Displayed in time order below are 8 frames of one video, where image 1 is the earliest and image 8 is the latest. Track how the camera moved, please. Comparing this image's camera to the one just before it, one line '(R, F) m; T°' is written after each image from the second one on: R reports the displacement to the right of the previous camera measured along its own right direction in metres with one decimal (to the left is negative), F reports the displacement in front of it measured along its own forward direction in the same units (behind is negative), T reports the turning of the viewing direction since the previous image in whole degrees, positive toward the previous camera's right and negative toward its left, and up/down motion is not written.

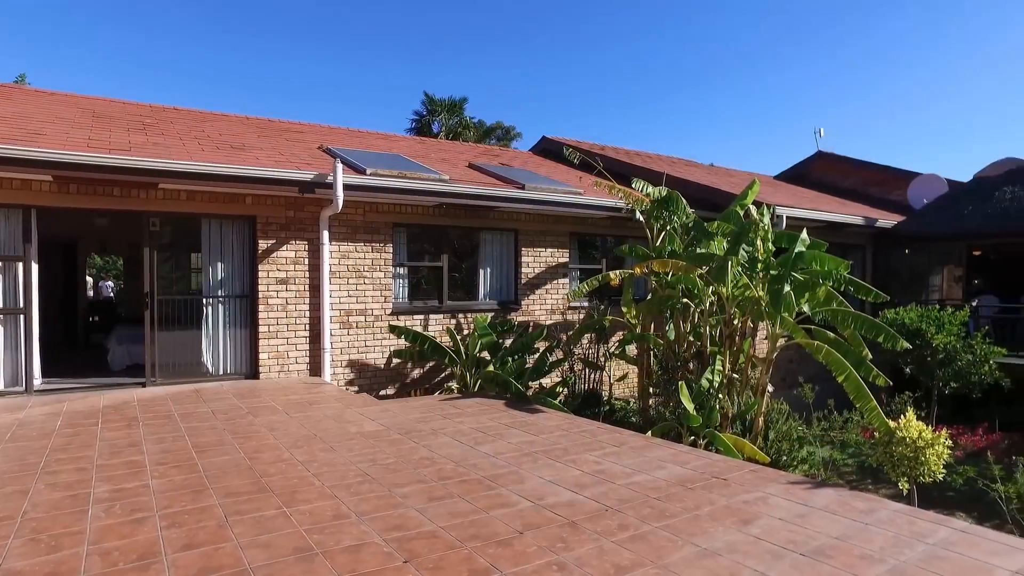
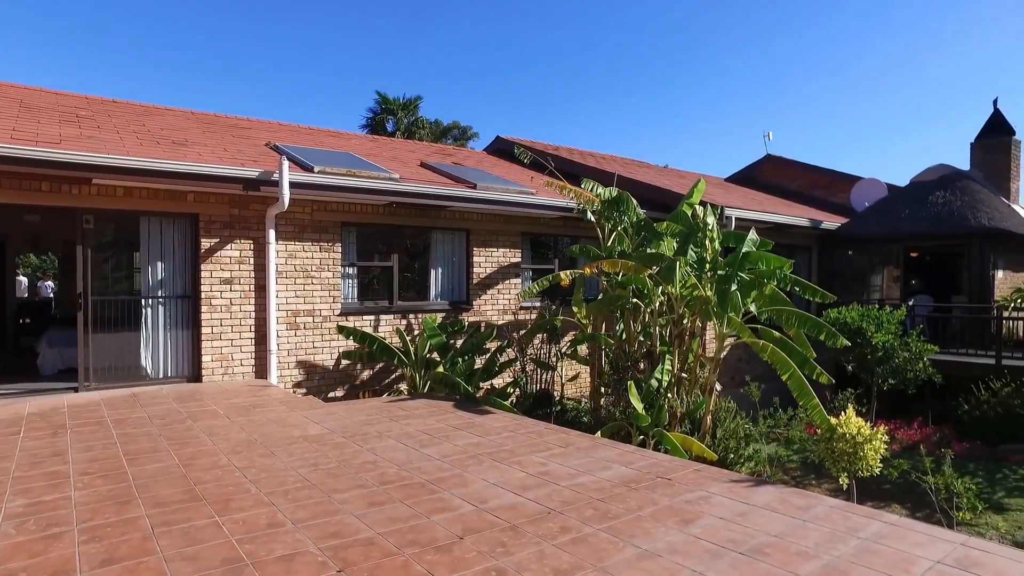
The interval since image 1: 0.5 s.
(+0.1, +0.1) m; +4°
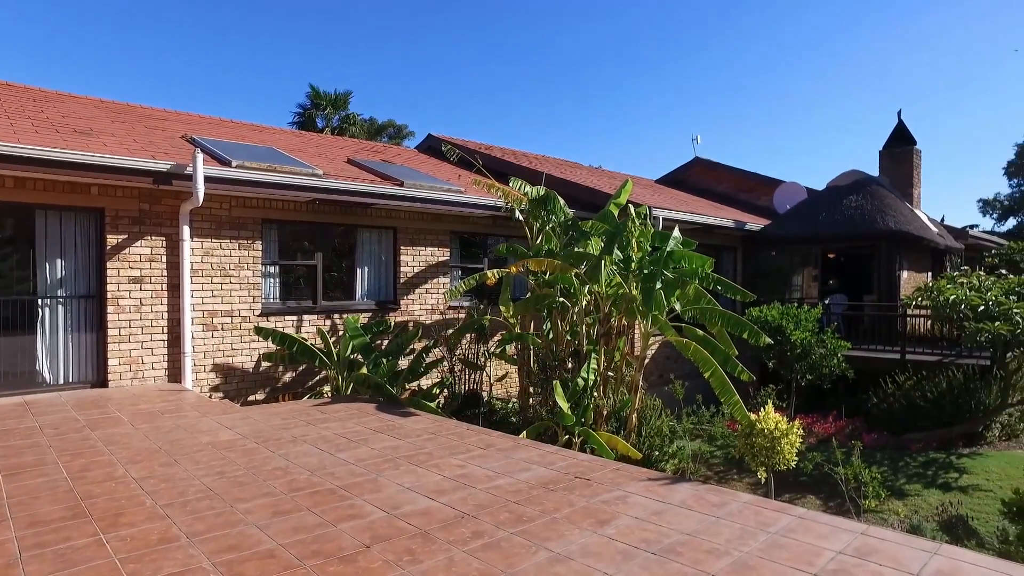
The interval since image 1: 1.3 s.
(+0.1, +0.1) m; +5°
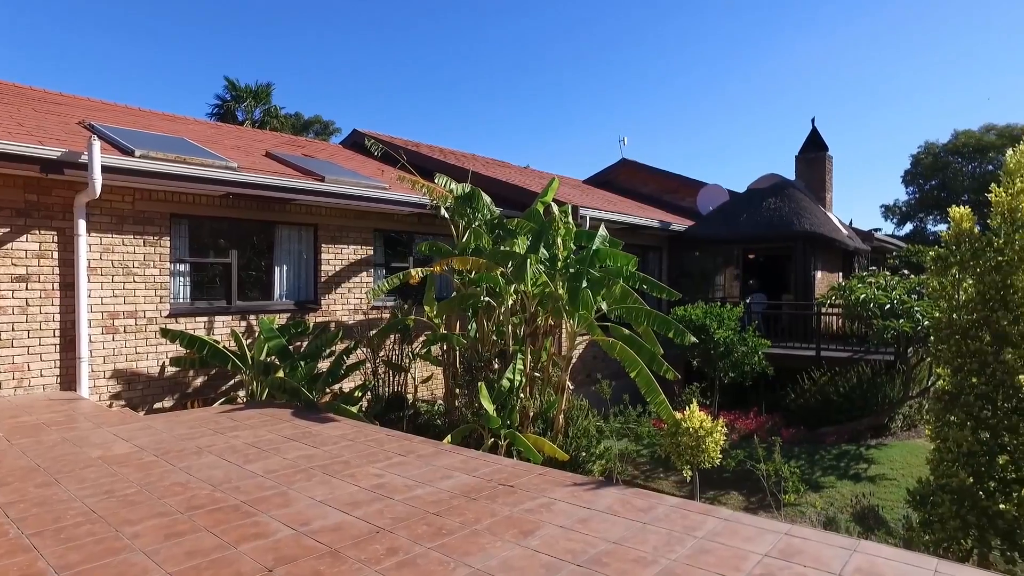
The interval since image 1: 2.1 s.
(+0.1, +0.2) m; +6°
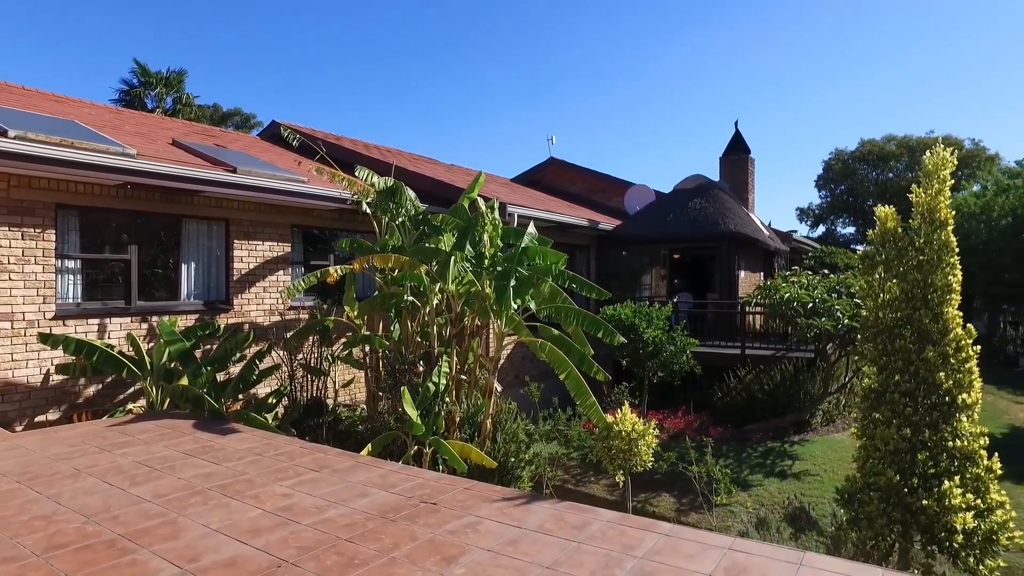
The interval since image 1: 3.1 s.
(0.0, +0.3) m; +6°
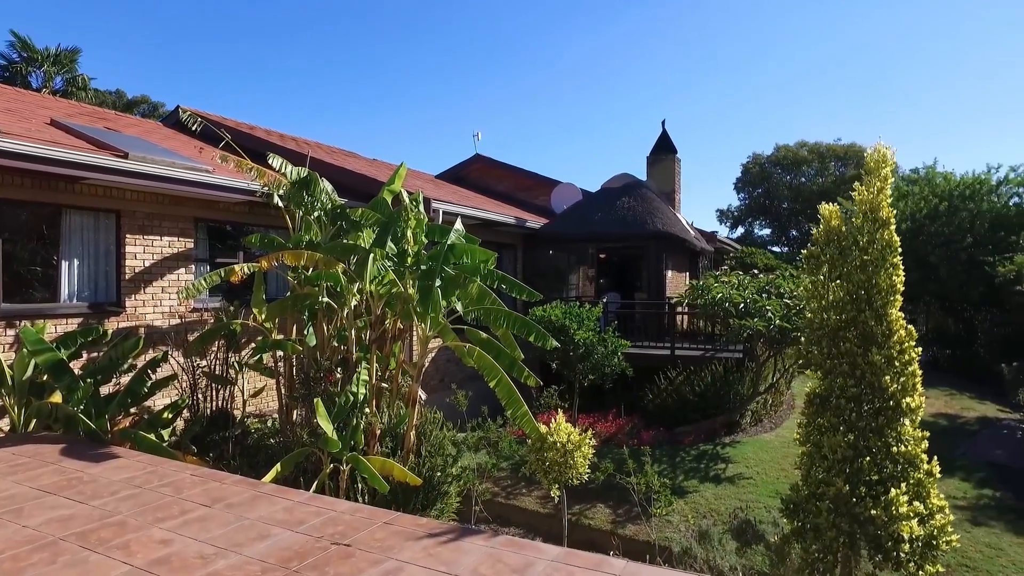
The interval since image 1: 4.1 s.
(0.0, +0.5) m; +6°
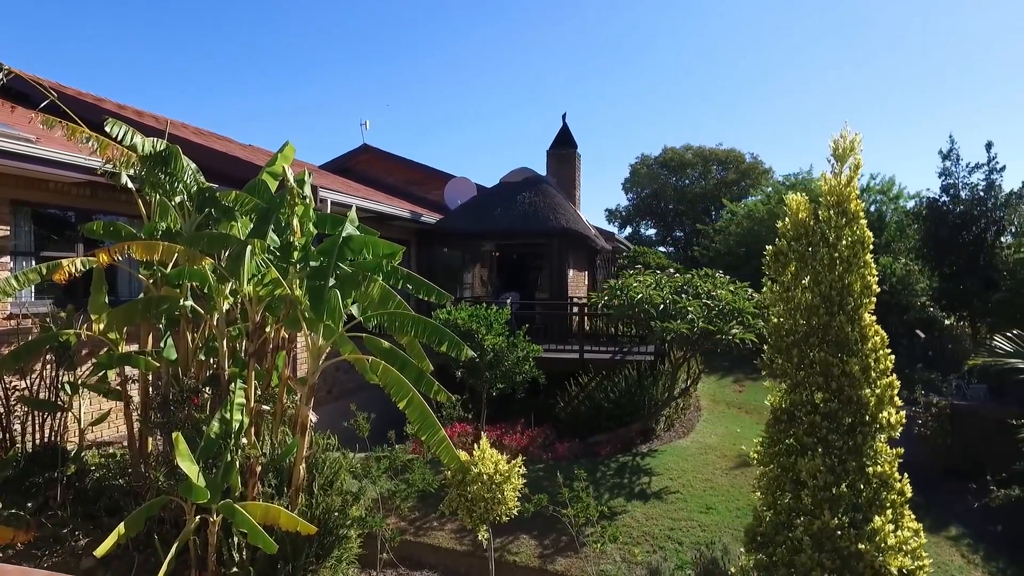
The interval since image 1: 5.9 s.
(-0.2, +1.0) m; +10°
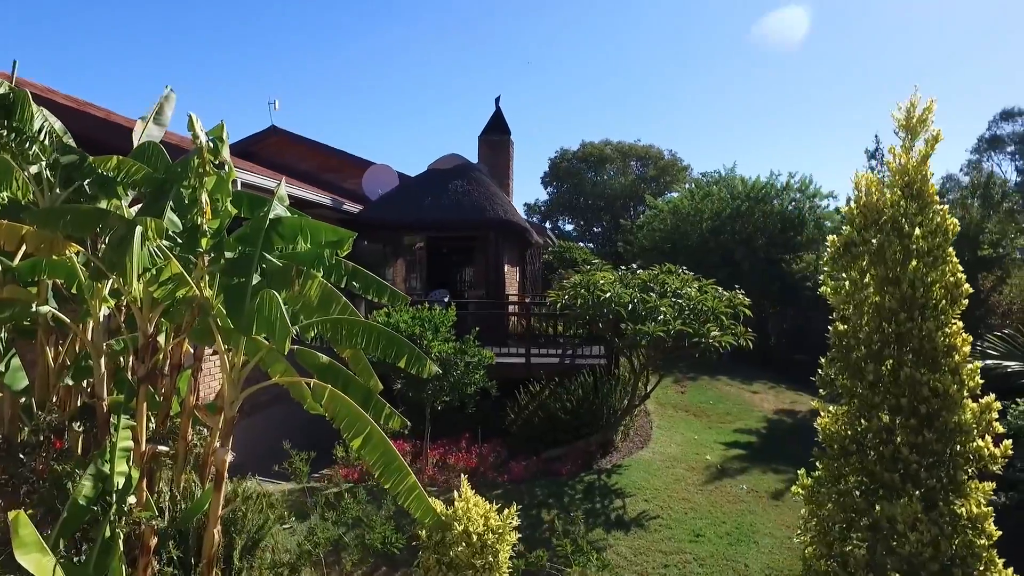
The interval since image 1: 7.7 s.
(-0.5, +1.2) m; +8°
